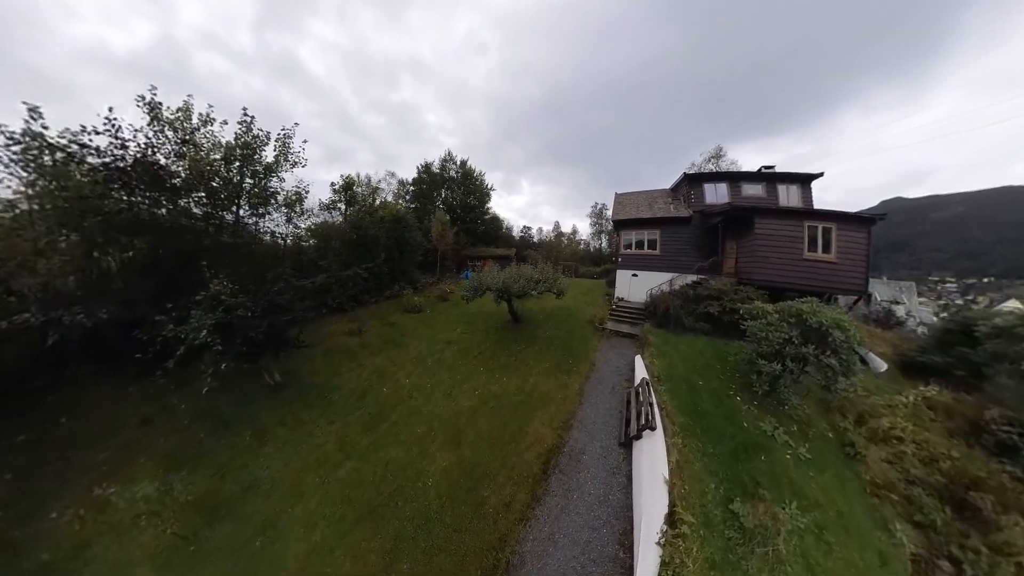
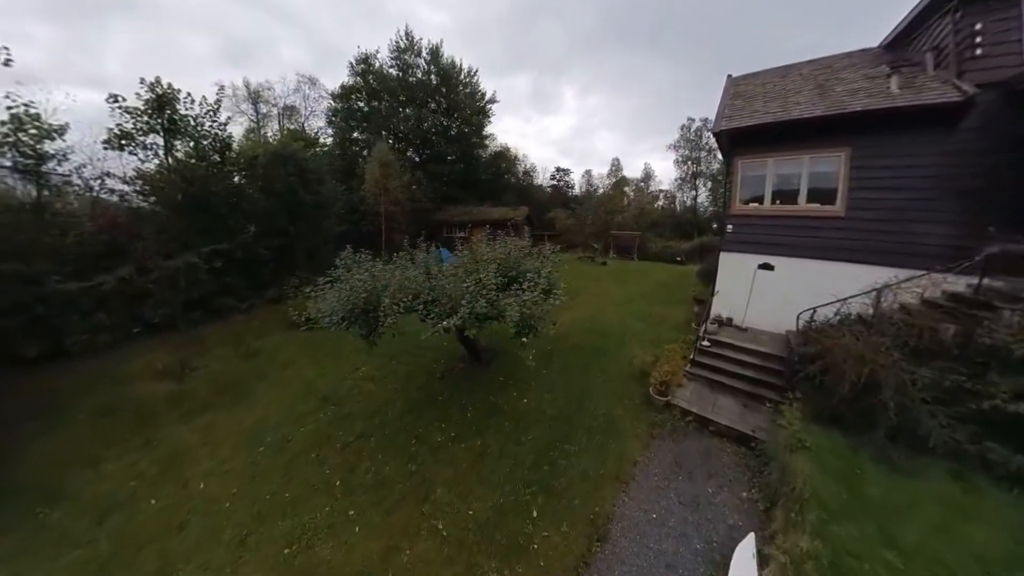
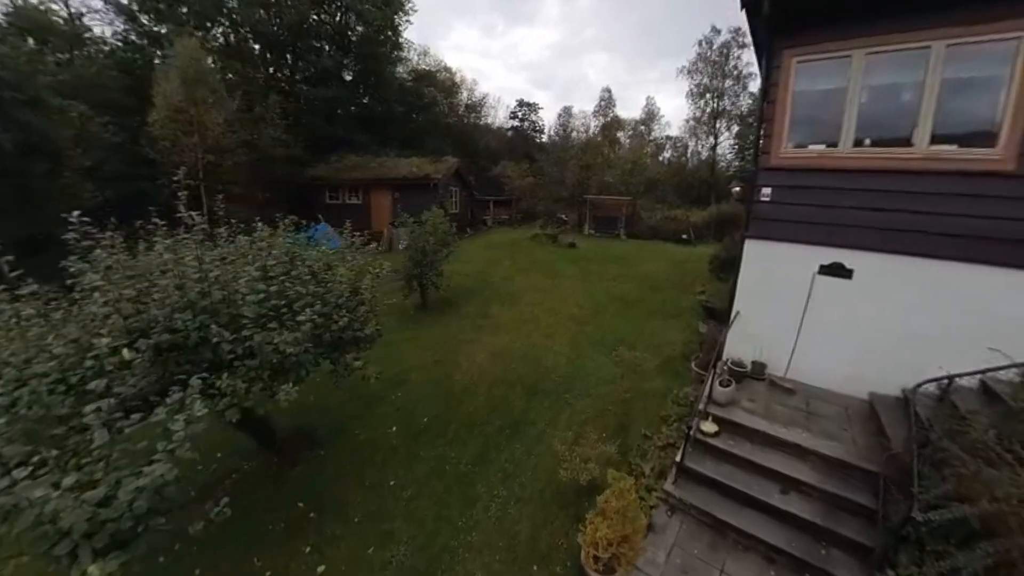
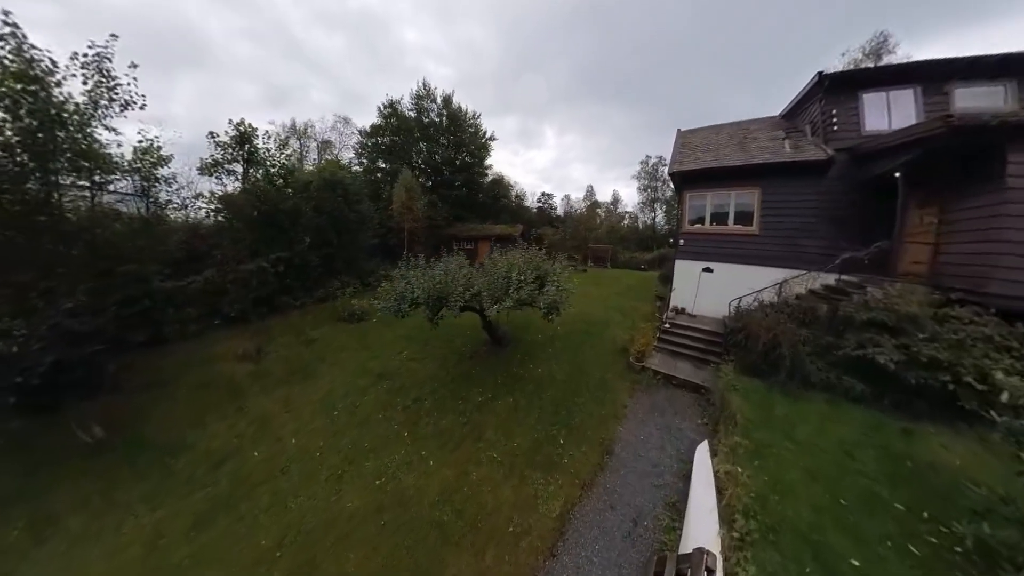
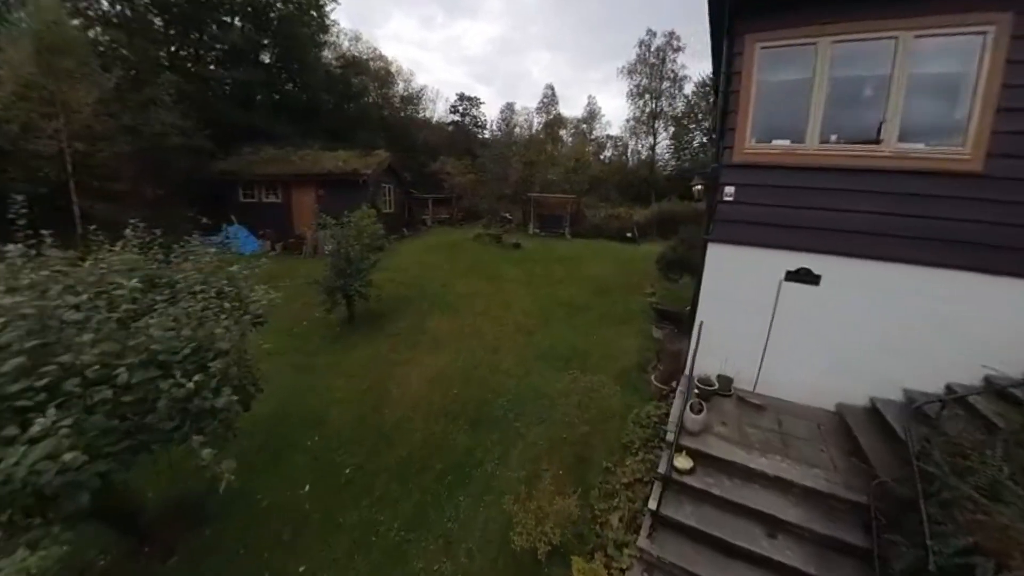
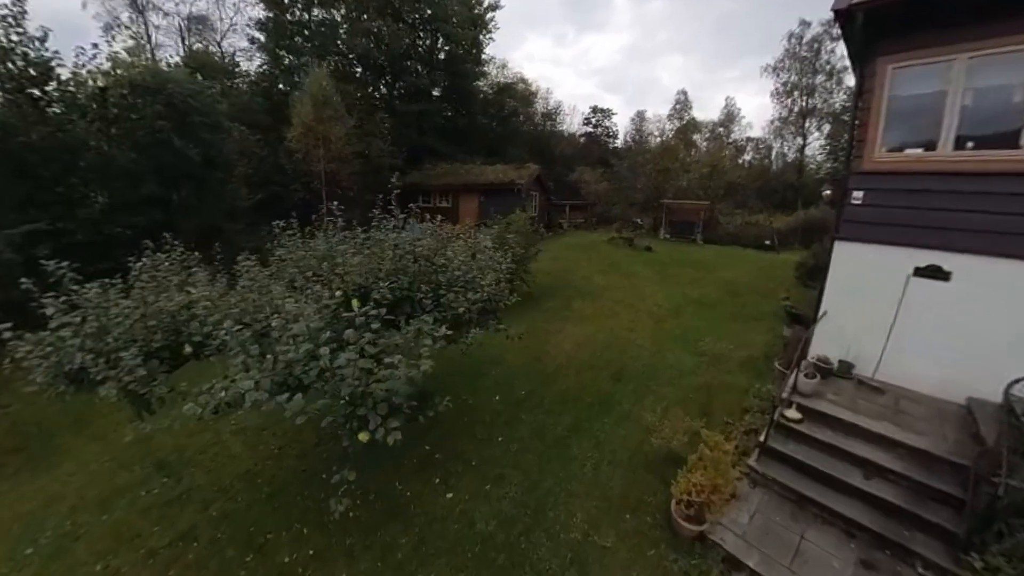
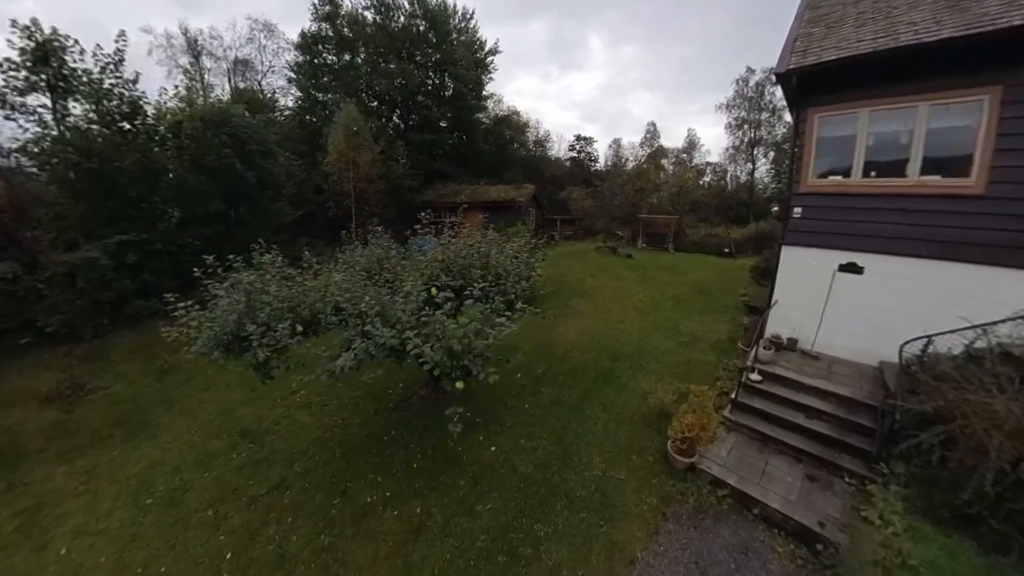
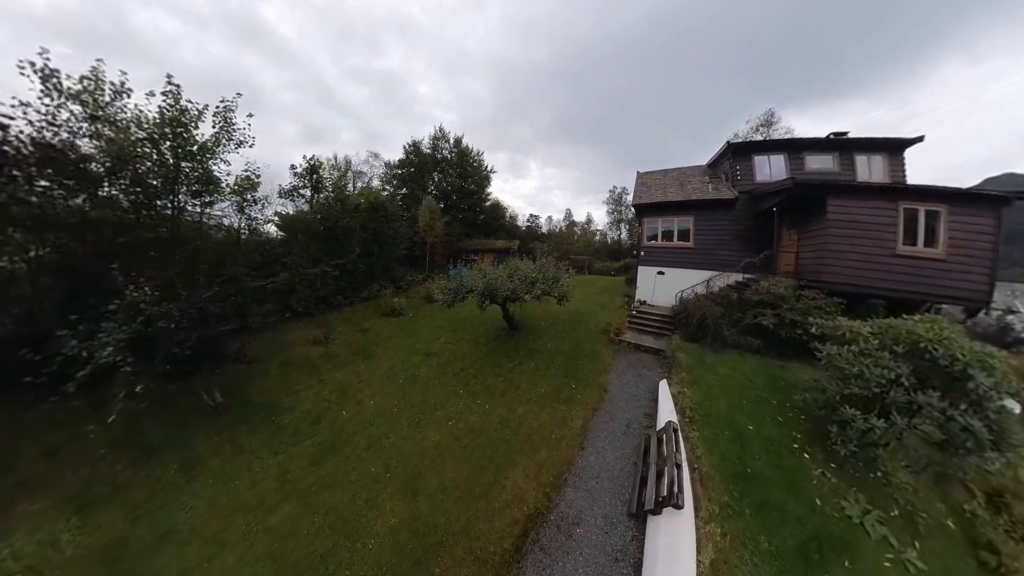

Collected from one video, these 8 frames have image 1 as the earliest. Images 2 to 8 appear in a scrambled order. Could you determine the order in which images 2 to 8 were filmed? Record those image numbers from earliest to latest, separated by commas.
8, 4, 2, 7, 6, 3, 5
